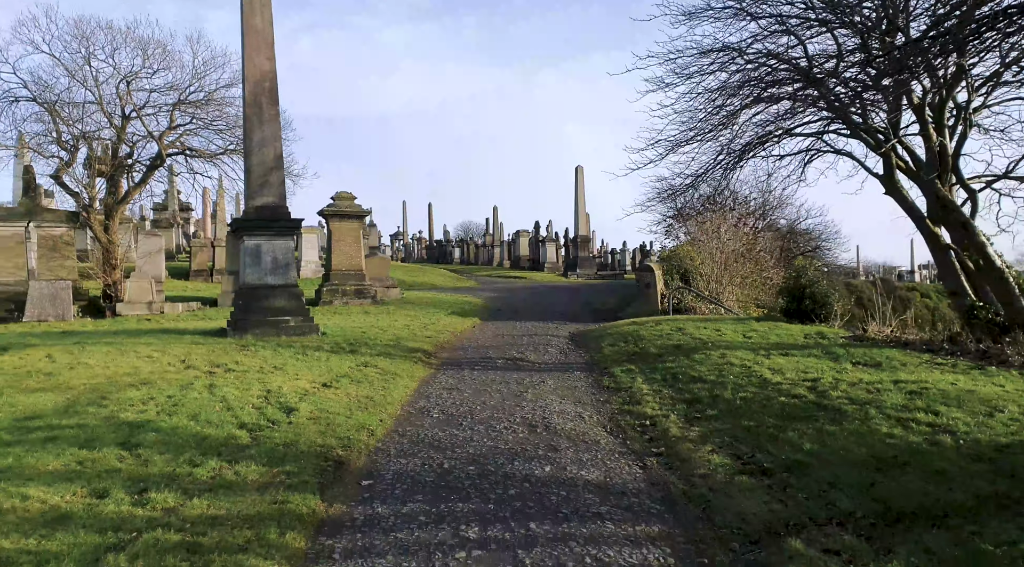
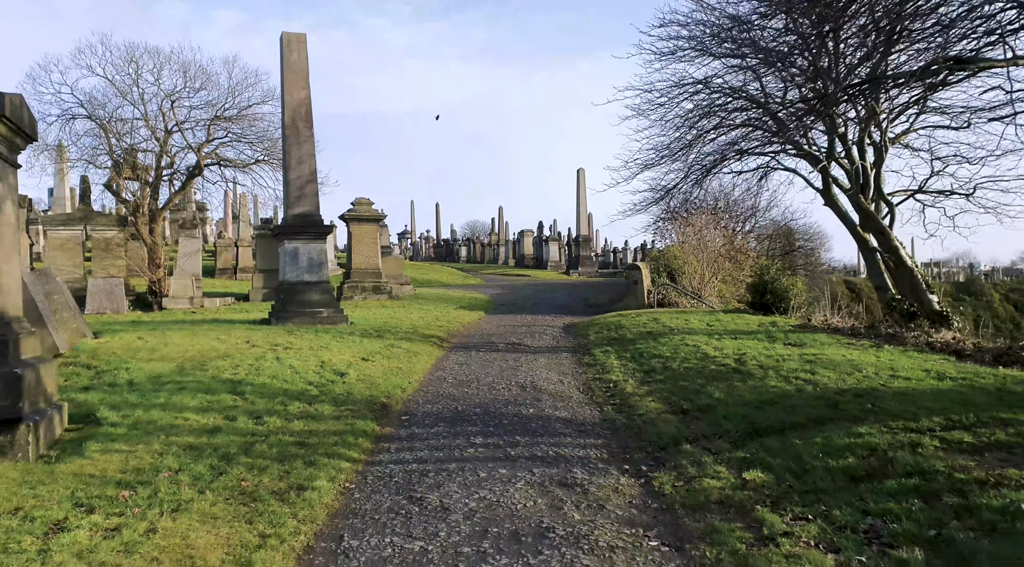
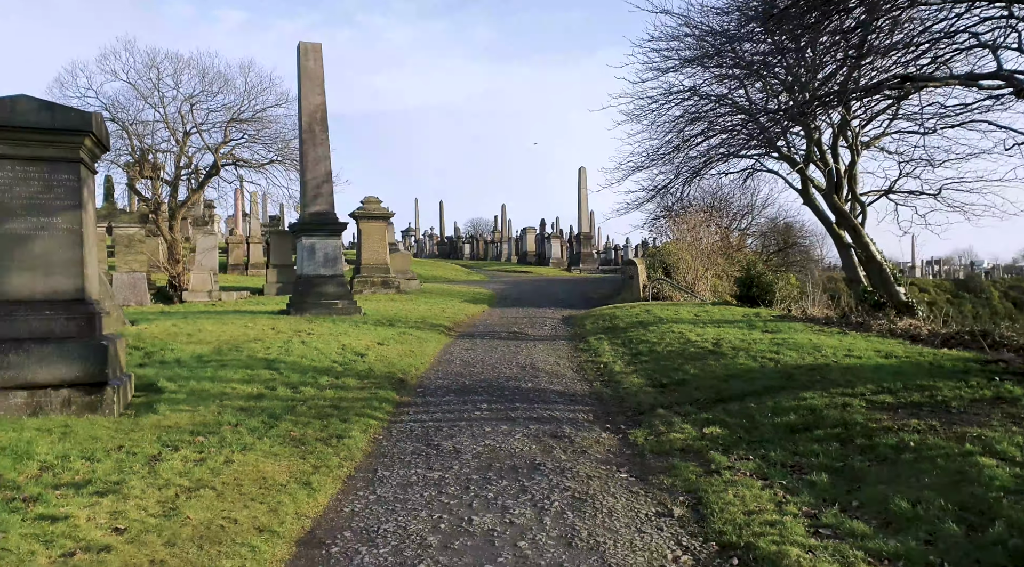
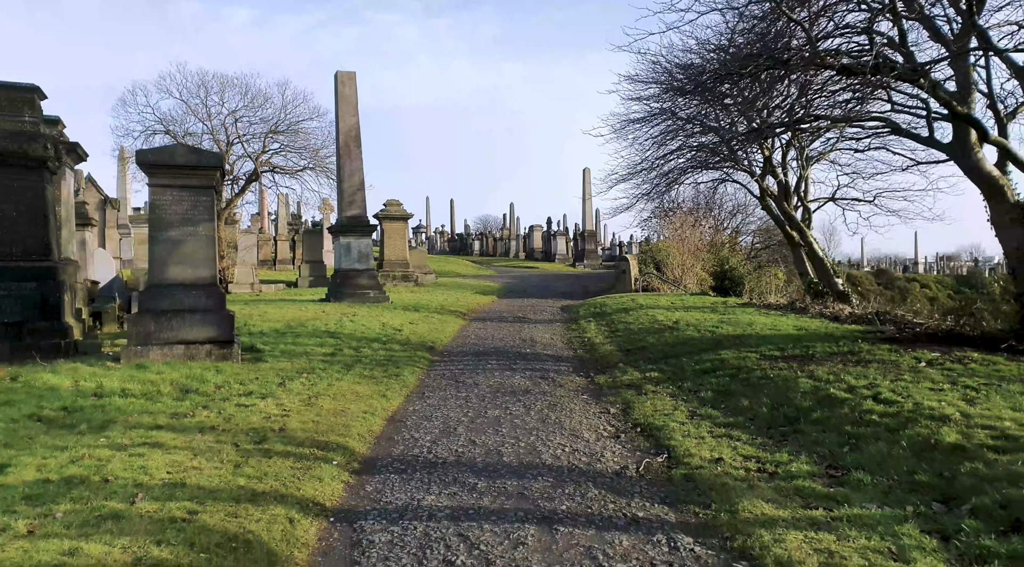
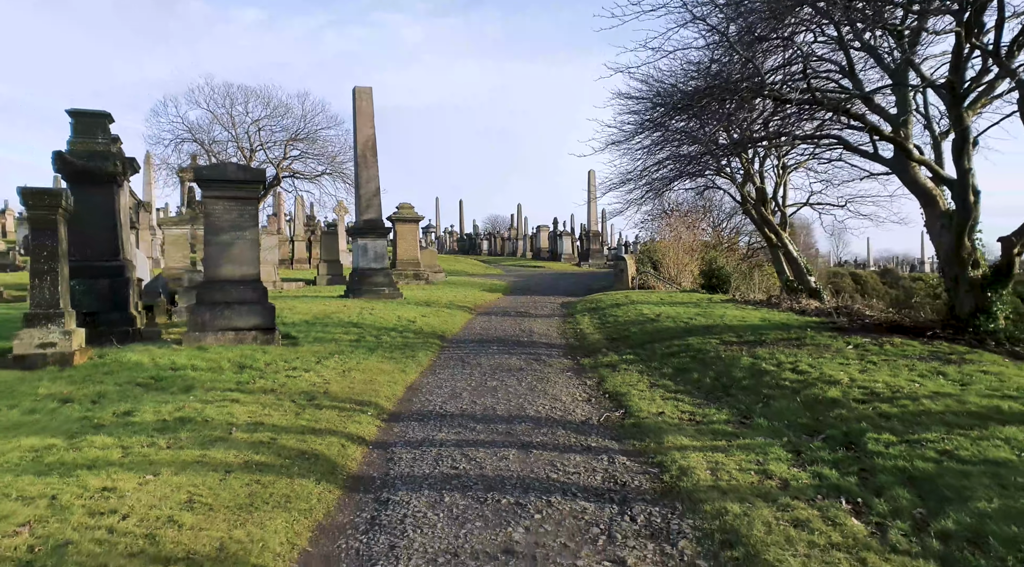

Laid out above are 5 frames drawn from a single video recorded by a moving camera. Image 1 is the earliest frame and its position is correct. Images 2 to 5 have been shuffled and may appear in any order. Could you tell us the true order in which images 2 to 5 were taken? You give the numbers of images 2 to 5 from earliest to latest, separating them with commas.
2, 3, 4, 5
